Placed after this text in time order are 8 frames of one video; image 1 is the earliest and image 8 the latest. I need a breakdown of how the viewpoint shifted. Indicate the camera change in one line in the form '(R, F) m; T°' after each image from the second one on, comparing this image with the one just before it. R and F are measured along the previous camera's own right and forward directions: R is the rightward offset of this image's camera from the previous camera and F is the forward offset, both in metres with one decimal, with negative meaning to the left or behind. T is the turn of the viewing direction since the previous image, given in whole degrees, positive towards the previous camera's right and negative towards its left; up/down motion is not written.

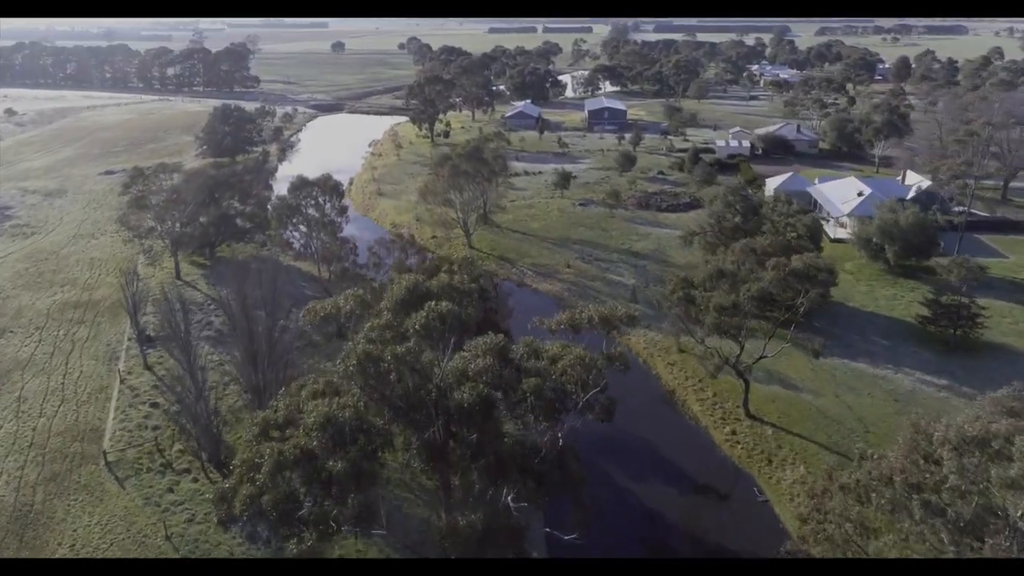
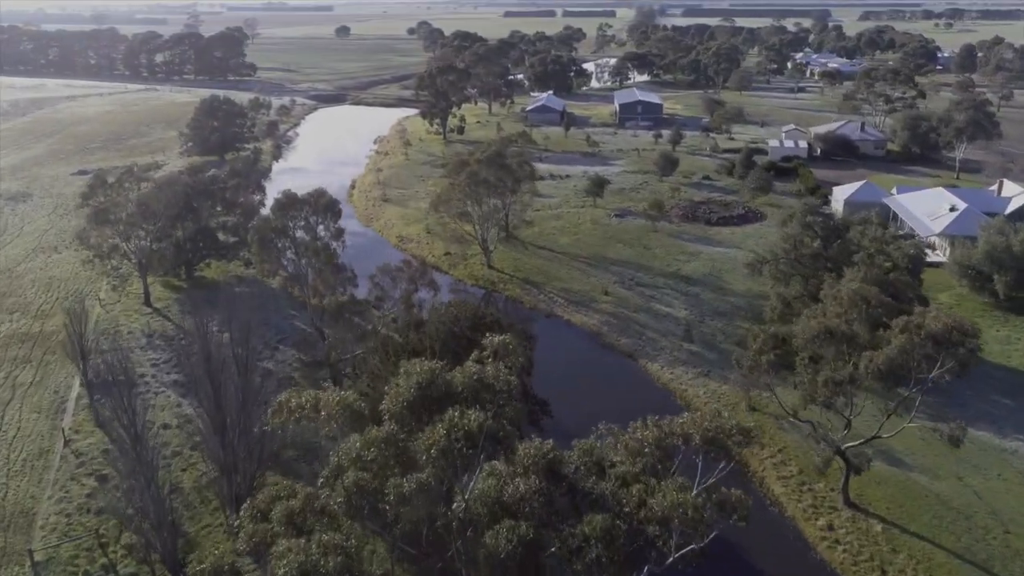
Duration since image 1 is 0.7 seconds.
(-1.2, +5.2) m; 0°
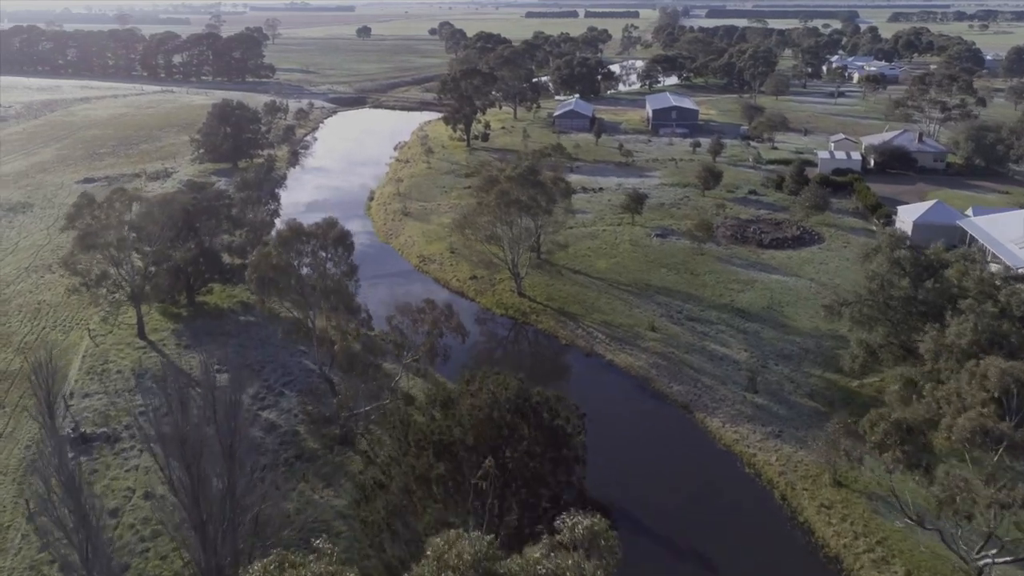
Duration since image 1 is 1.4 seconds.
(-0.7, +3.7) m; -1°
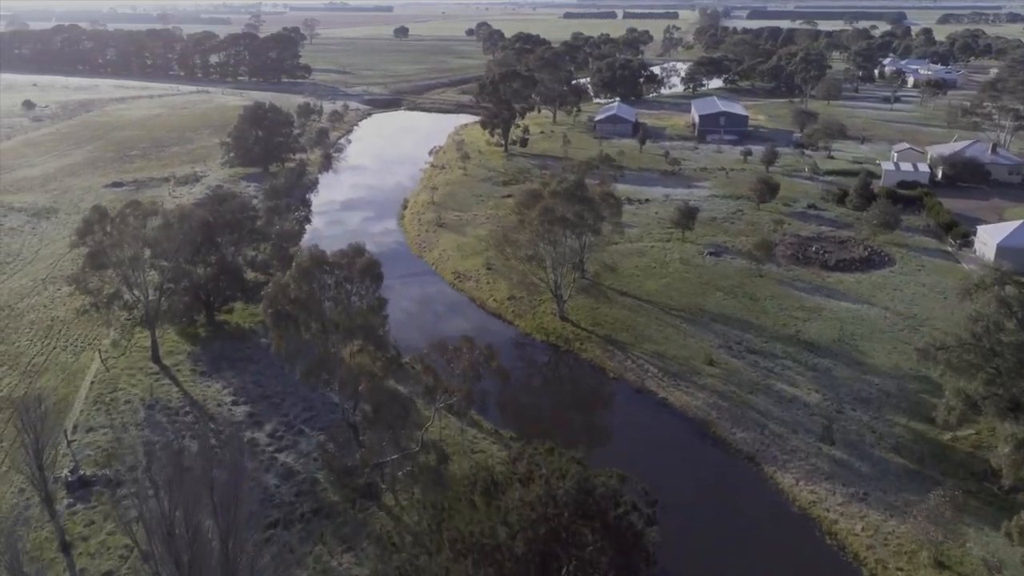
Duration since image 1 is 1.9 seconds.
(-0.4, +2.7) m; -2°
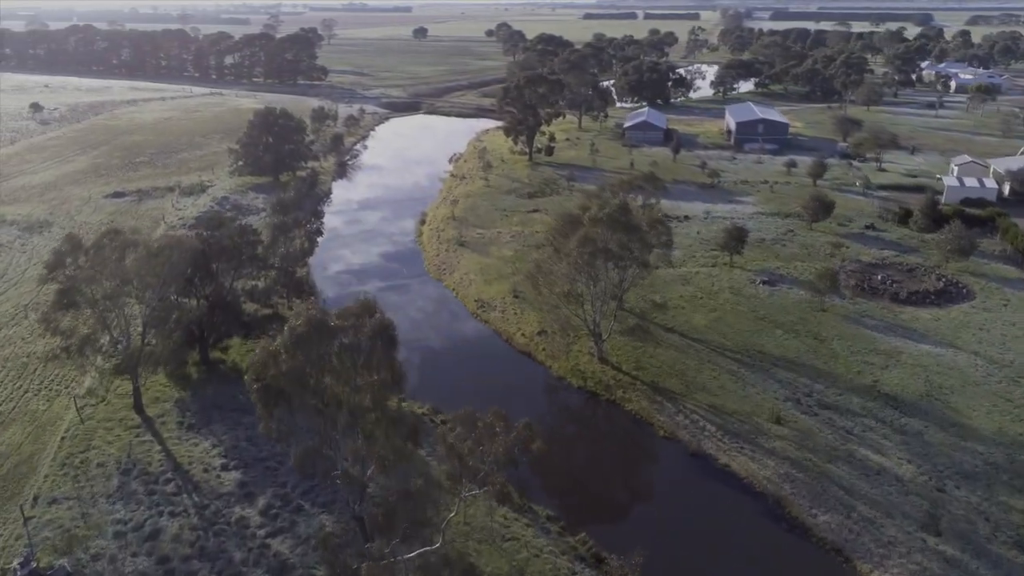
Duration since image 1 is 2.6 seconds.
(-0.6, +3.8) m; -1°
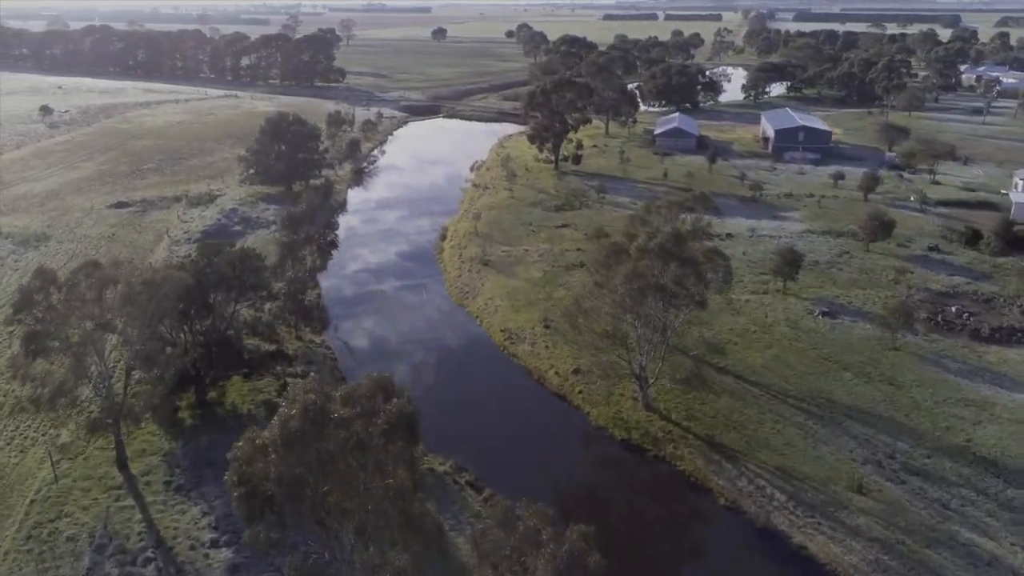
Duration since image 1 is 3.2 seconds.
(-0.6, +3.3) m; -1°
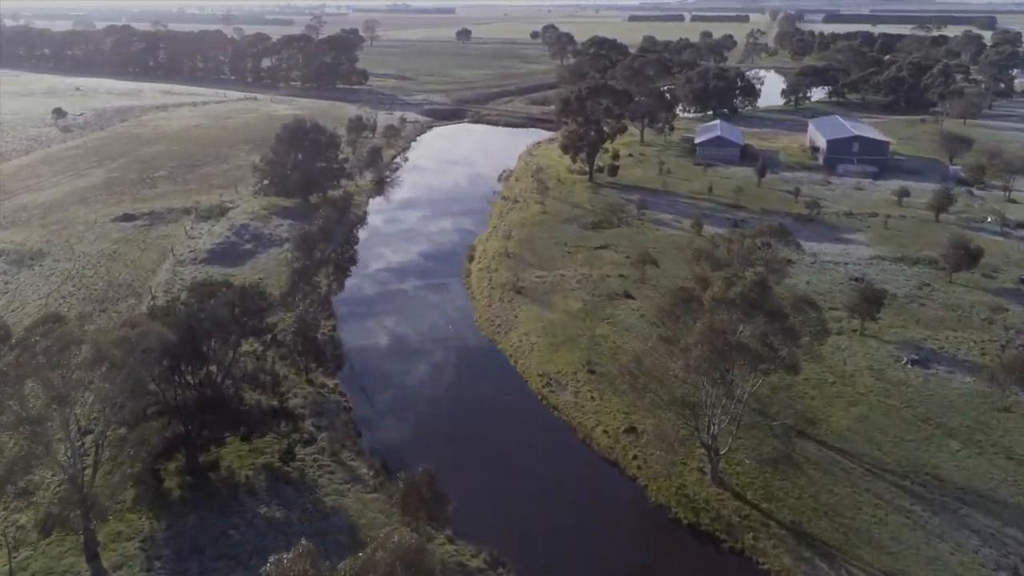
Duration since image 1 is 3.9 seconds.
(-0.7, +3.8) m; -2°
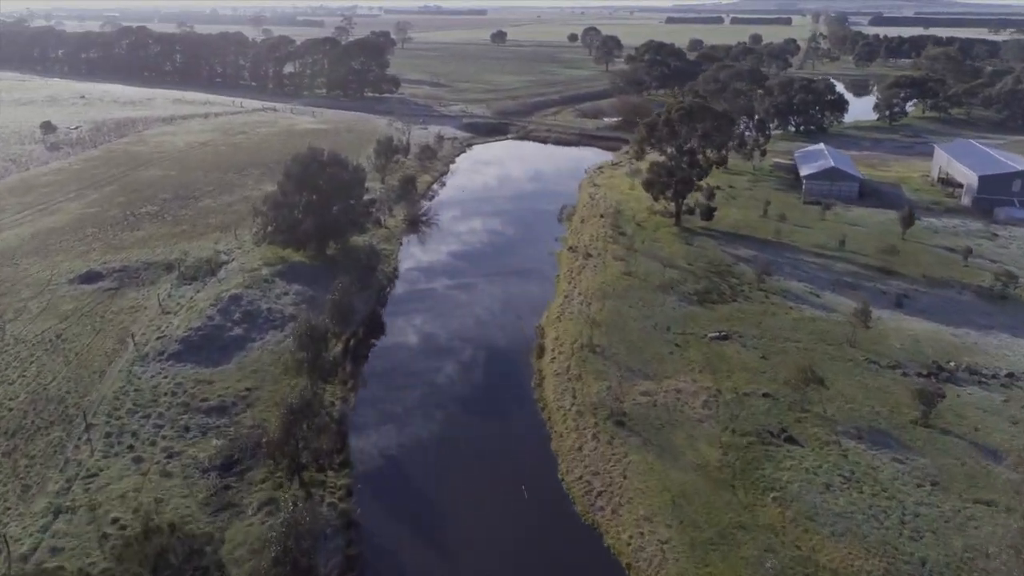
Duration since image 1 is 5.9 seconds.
(-2.3, +11.0) m; -2°
